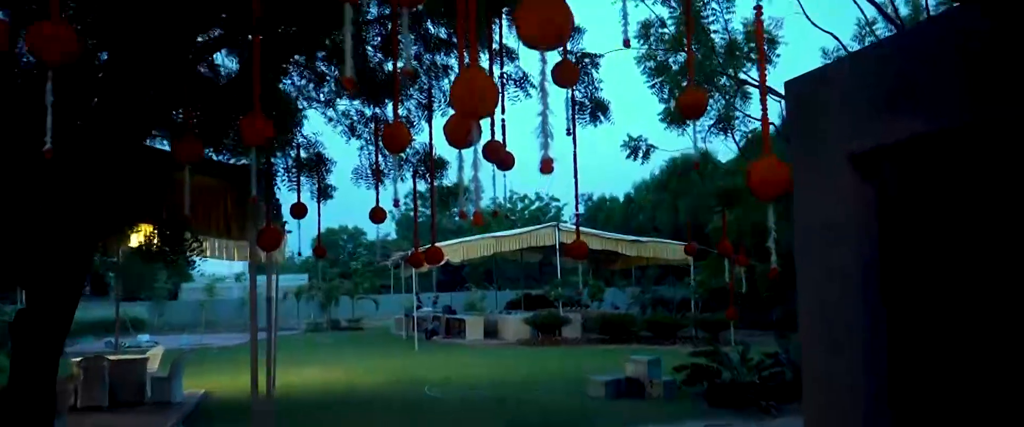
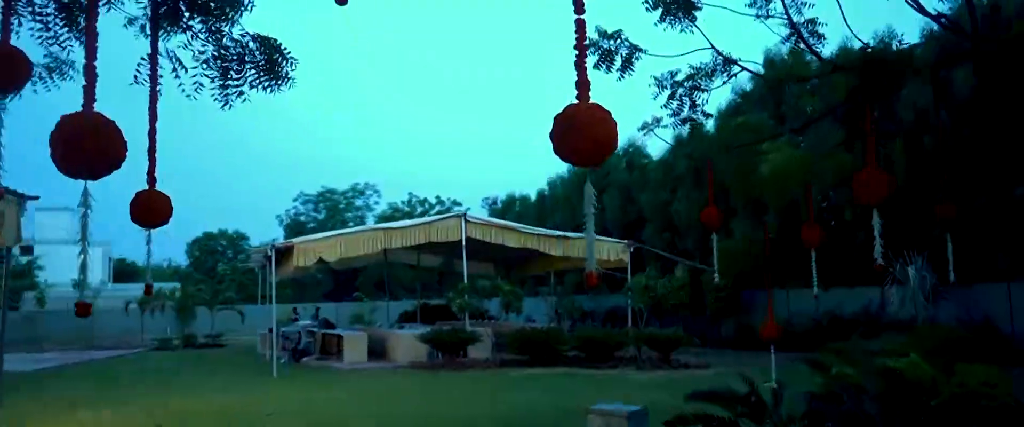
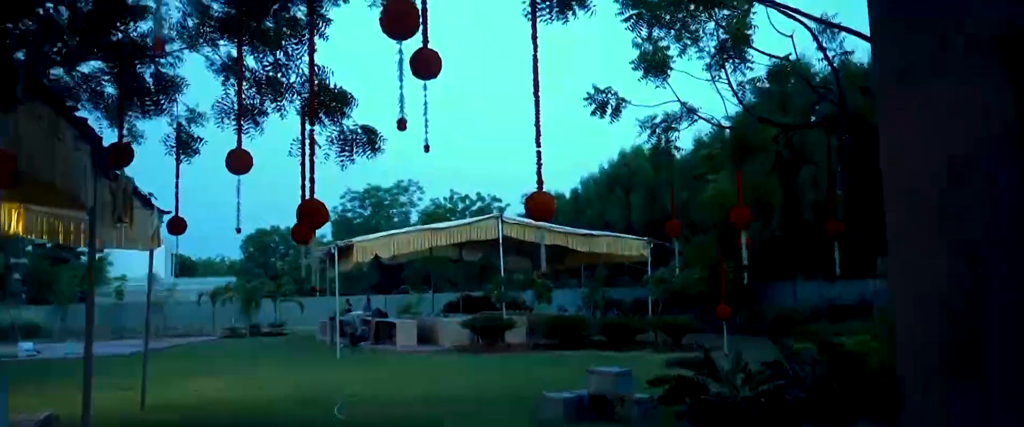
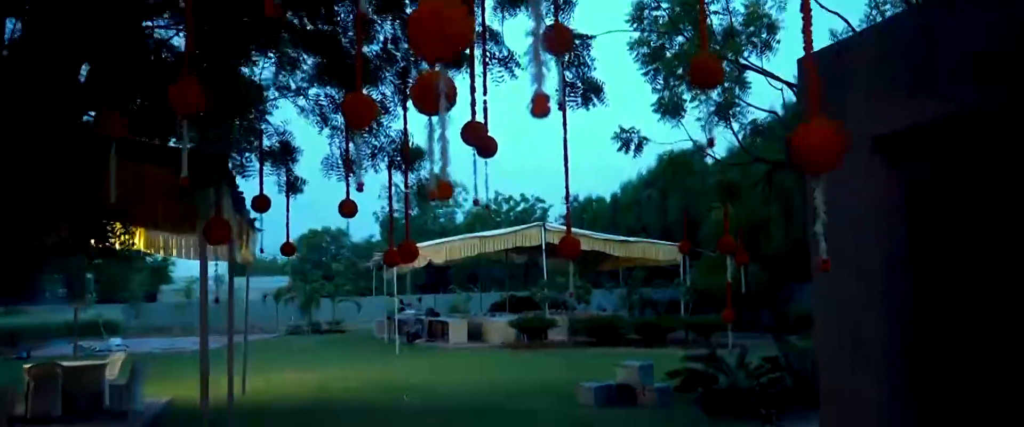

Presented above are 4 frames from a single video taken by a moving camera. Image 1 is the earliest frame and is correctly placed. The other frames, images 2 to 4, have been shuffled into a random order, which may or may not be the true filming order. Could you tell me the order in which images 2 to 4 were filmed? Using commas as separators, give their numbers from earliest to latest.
4, 3, 2
